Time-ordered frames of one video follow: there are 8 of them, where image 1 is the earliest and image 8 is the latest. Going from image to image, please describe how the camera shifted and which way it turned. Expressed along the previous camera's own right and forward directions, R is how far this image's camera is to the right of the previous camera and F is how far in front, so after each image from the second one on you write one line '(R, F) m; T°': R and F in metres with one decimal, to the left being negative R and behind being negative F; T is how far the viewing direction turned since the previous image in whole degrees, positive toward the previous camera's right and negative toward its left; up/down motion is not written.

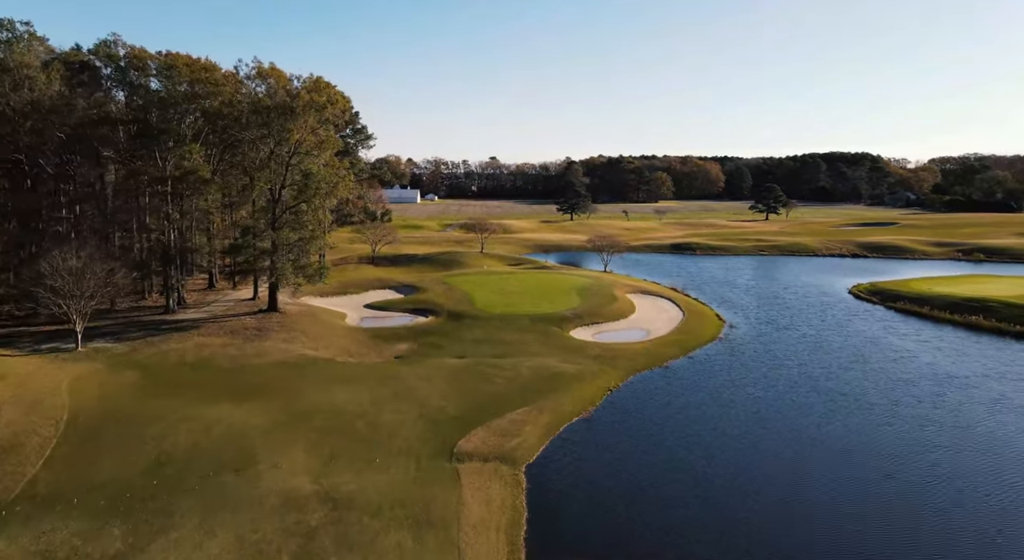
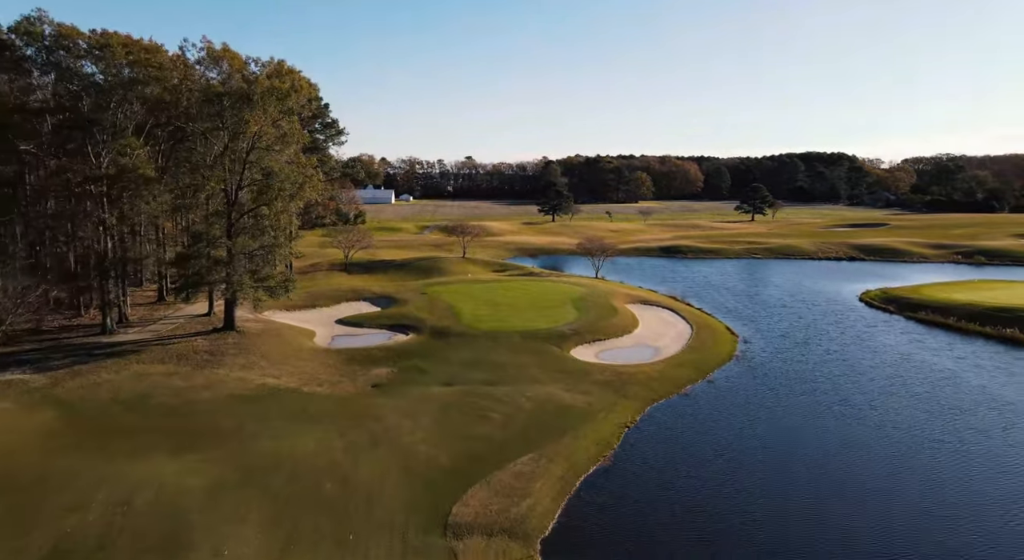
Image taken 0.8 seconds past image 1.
(-1.0, +5.3) m; +2°
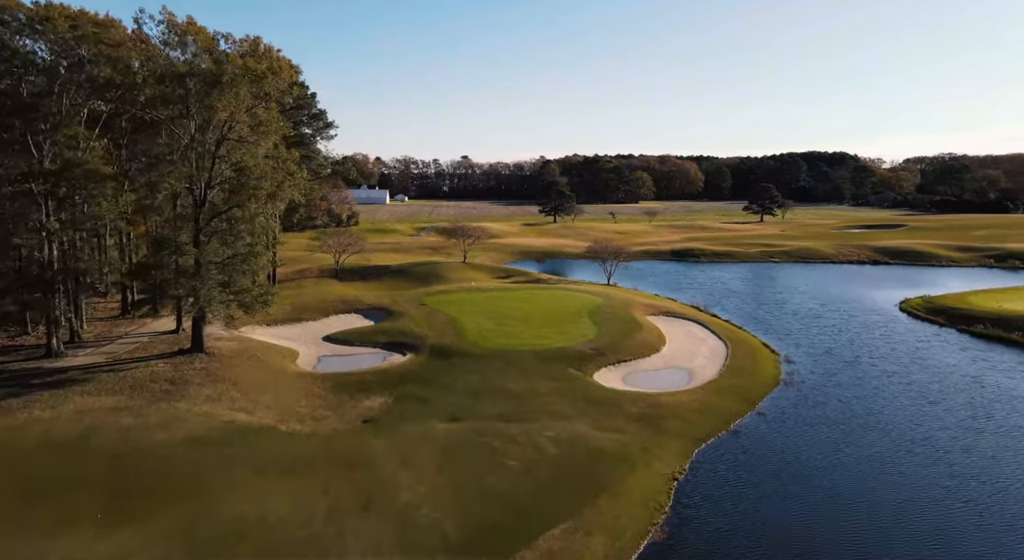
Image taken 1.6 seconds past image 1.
(-0.9, +5.3) m; 0°
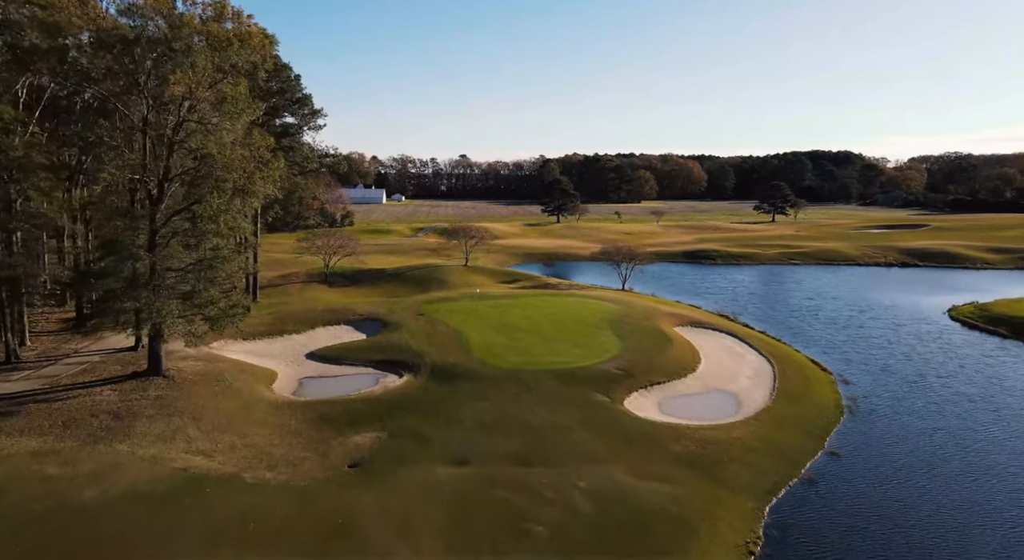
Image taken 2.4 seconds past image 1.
(-0.8, +5.3) m; 0°
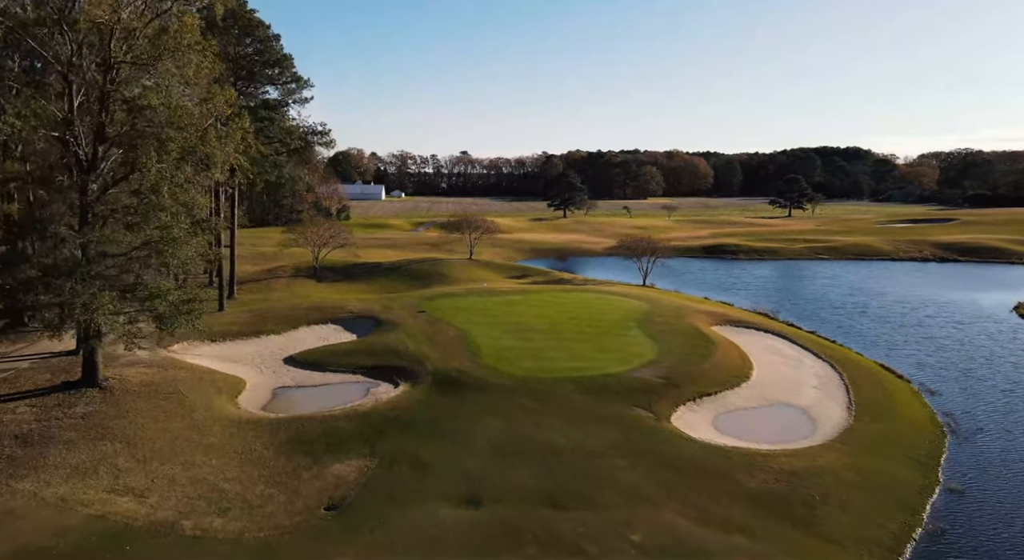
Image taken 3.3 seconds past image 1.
(-0.7, +5.6) m; 0°
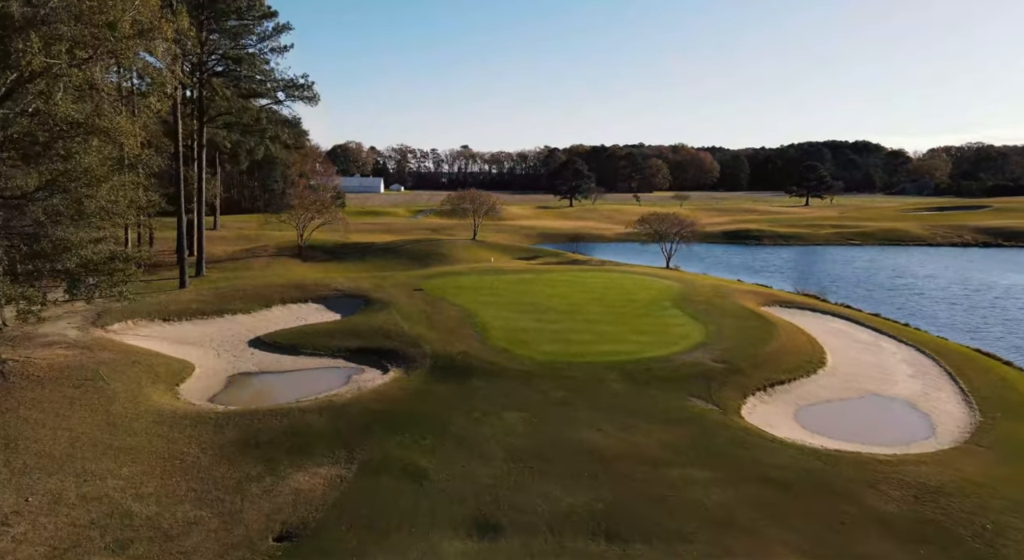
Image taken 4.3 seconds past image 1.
(-0.6, +5.5) m; 0°
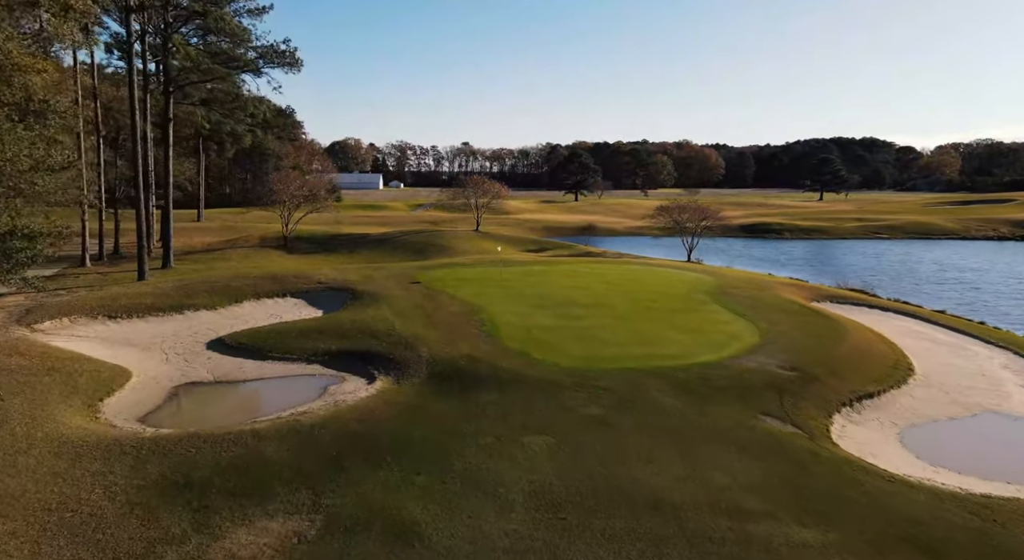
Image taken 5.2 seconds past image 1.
(-0.4, +4.2) m; 0°
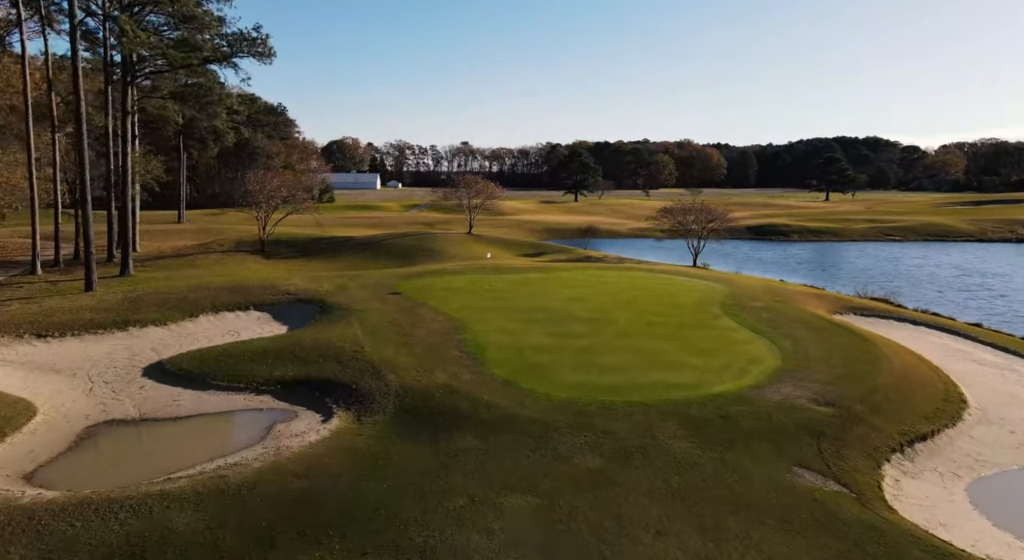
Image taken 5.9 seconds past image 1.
(+0.4, +2.7) m; 0°
